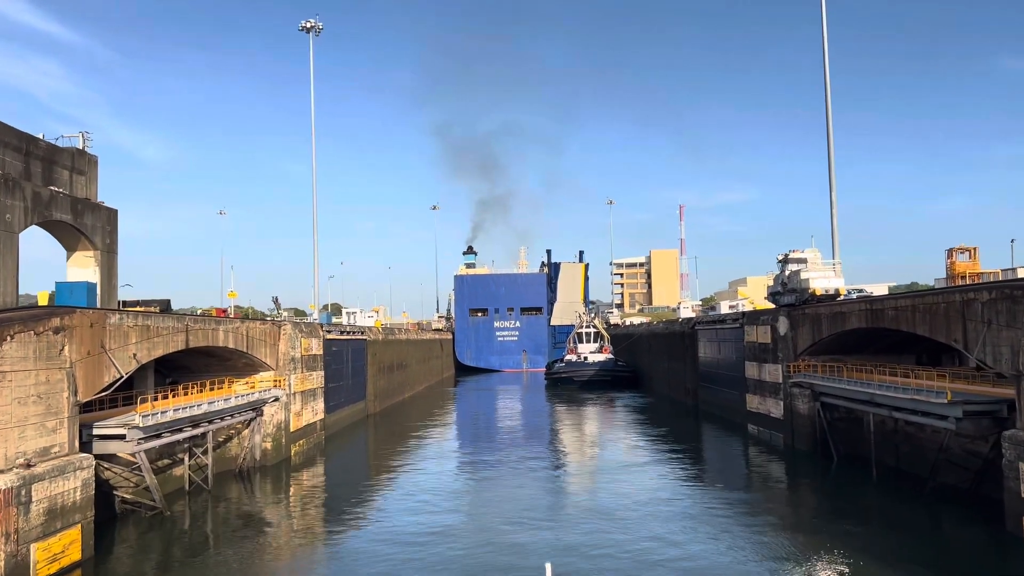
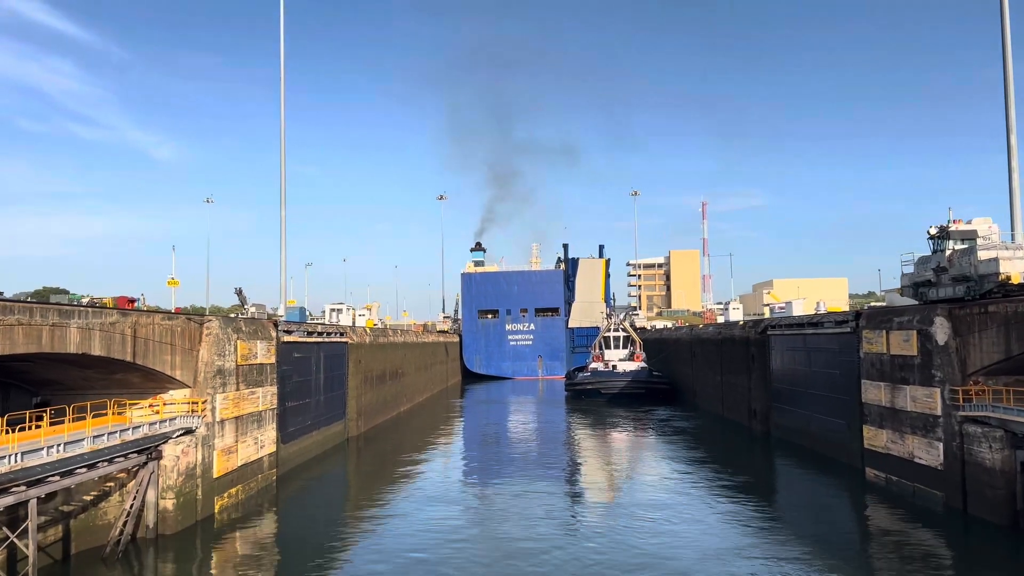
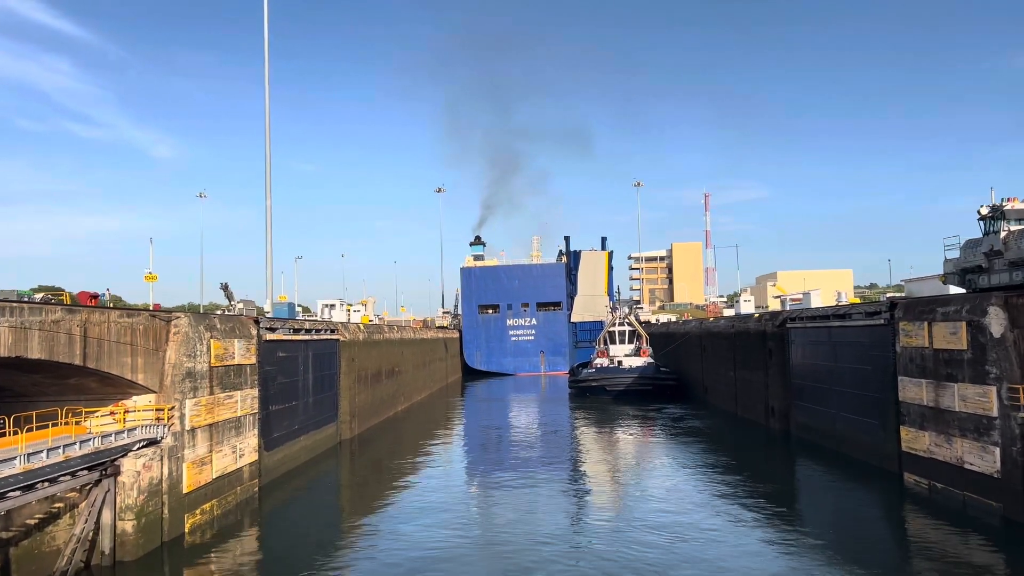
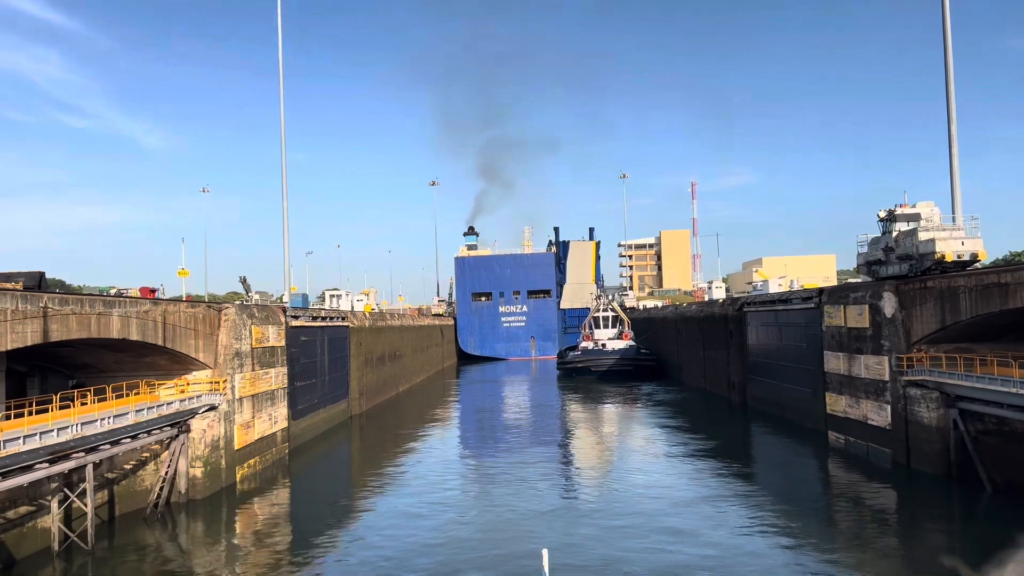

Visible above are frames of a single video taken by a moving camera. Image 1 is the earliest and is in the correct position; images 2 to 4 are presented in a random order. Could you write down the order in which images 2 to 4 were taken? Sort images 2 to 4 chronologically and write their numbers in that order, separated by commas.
4, 2, 3
